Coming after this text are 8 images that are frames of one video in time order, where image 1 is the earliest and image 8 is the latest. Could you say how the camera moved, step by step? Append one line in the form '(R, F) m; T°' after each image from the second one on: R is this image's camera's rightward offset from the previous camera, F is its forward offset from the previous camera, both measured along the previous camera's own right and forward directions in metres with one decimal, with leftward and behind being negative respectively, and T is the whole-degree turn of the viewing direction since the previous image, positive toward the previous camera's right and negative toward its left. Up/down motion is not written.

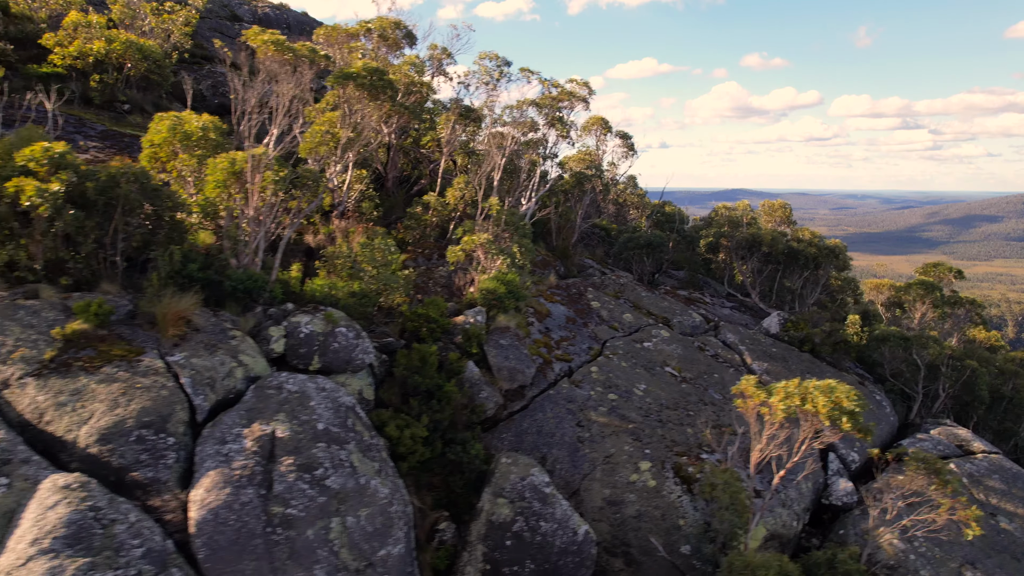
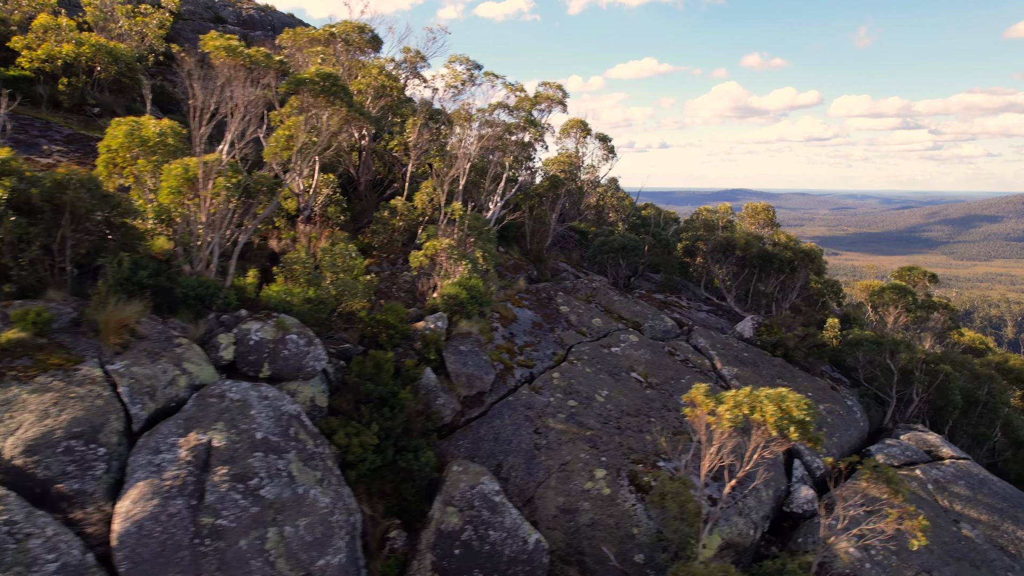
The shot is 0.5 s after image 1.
(+0.6, +0.1) m; 0°
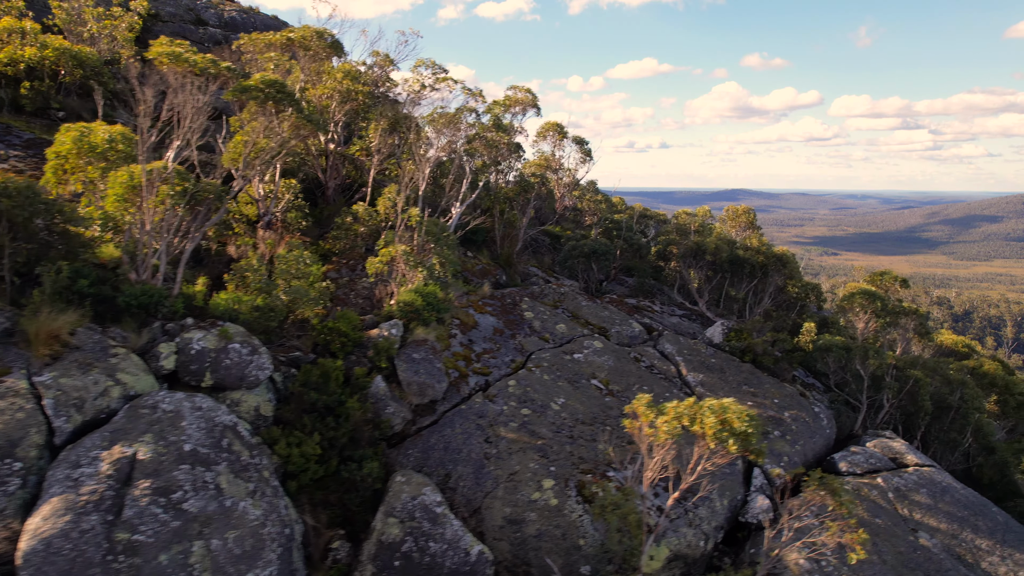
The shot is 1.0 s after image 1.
(+0.7, +0.1) m; 0°
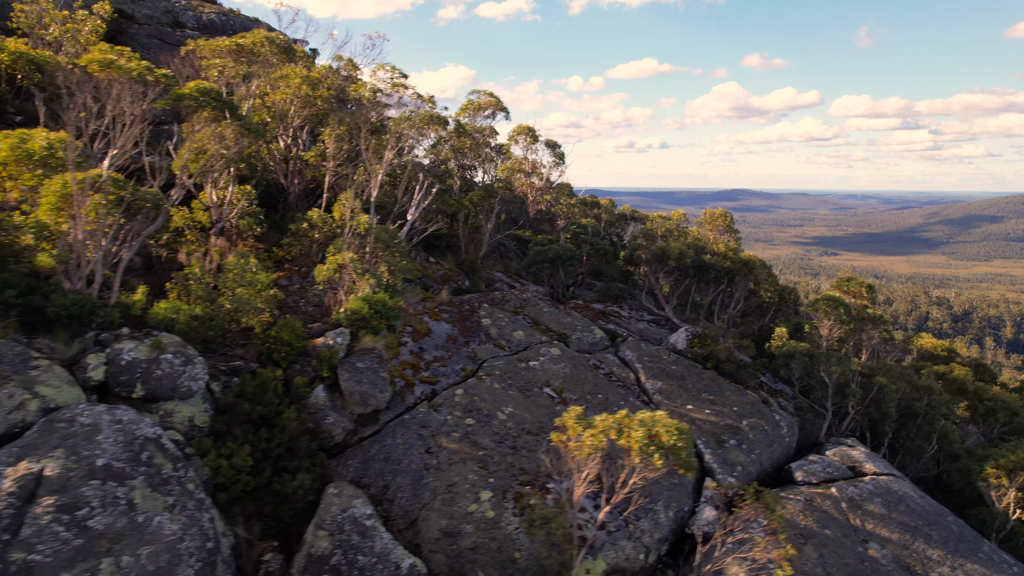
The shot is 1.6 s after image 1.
(+0.9, +0.1) m; 0°
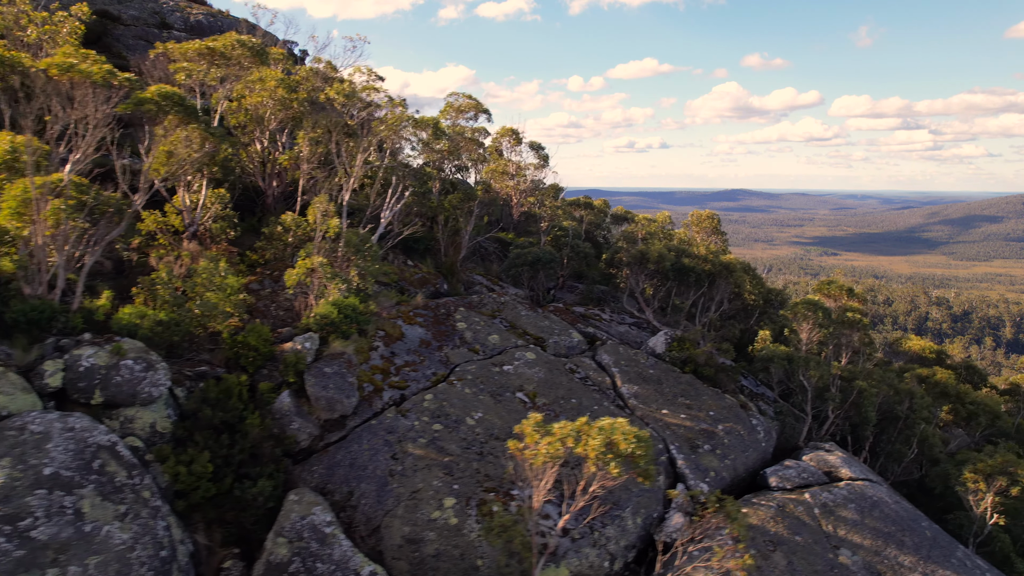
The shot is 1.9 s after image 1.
(+0.5, +0.1) m; 0°
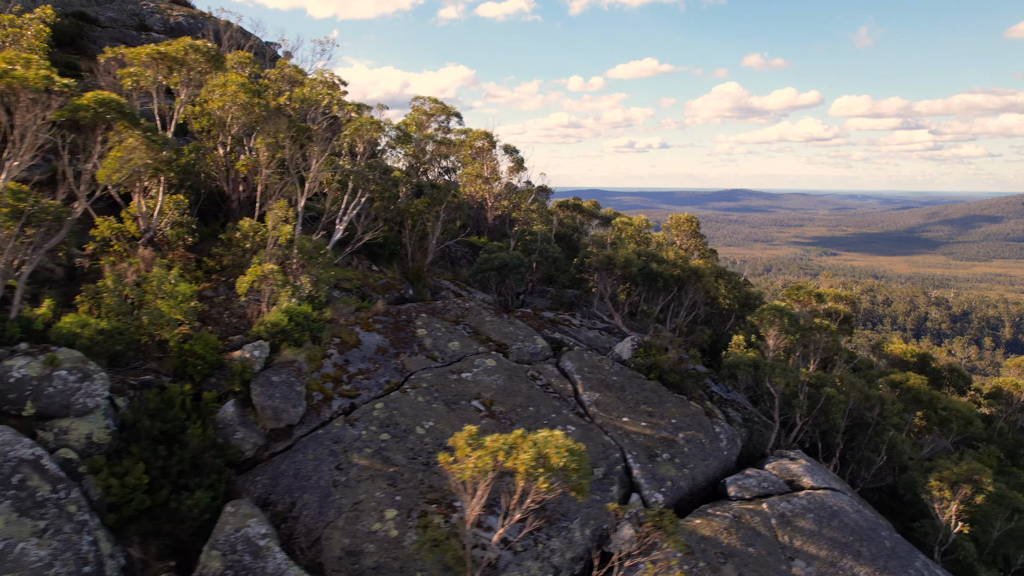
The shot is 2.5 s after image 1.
(+0.8, +0.1) m; 0°
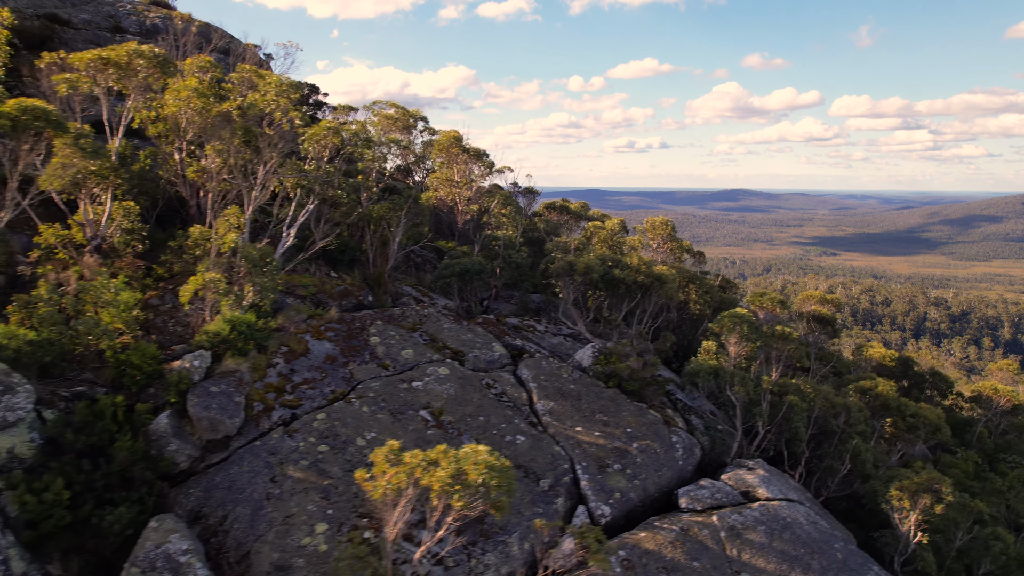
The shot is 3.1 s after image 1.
(+0.9, +0.2) m; 0°
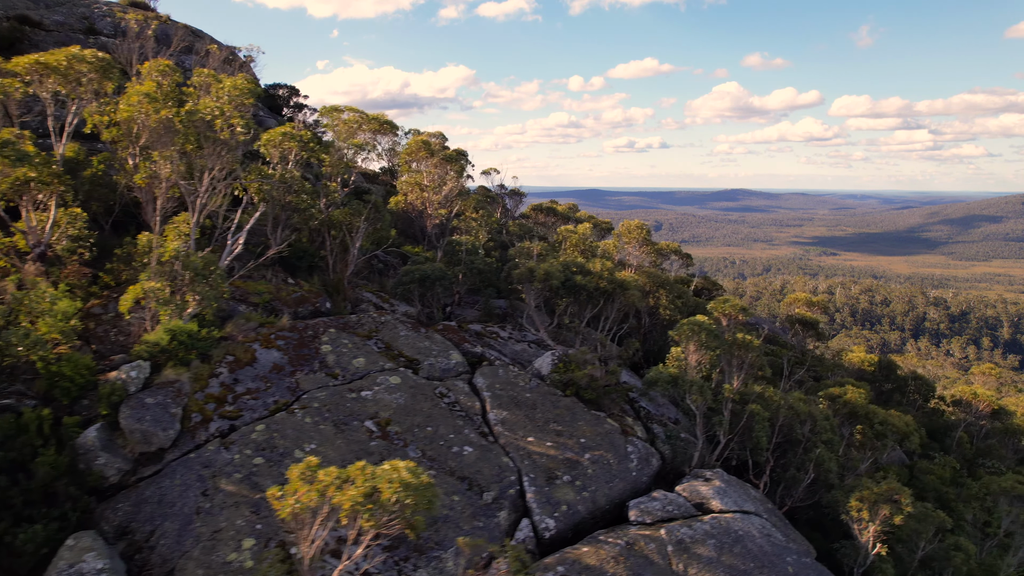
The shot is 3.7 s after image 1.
(+0.9, +0.2) m; 0°
